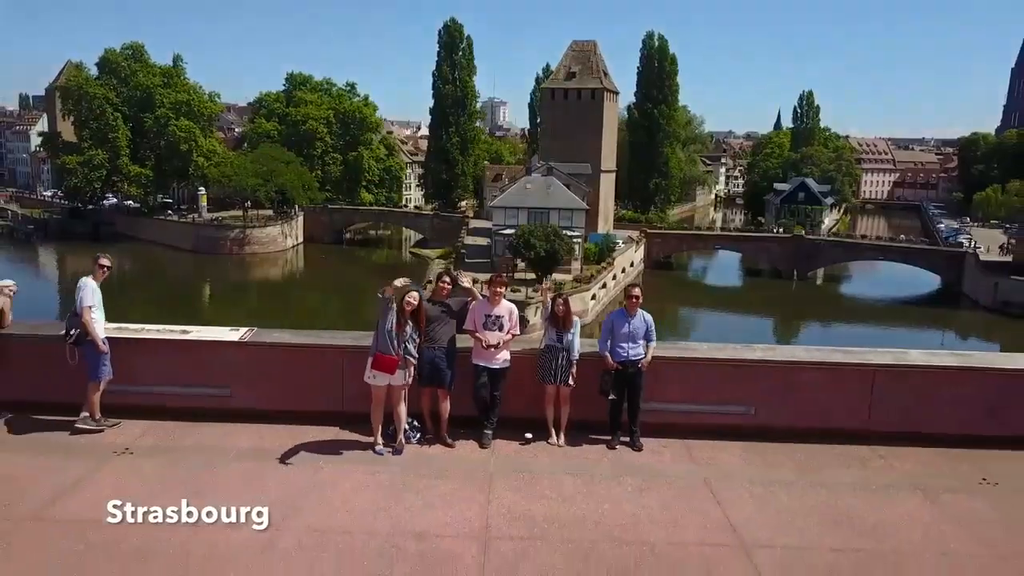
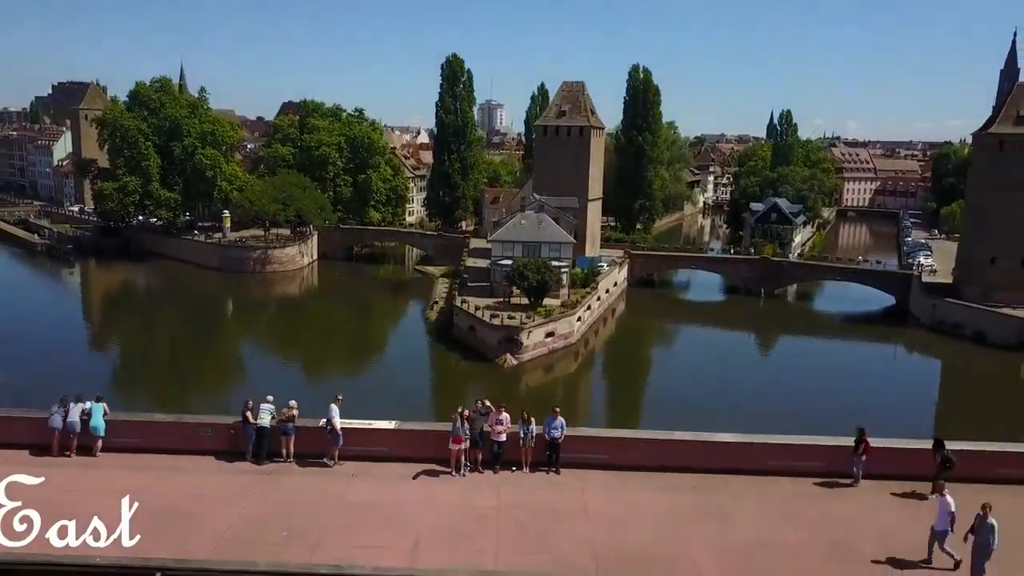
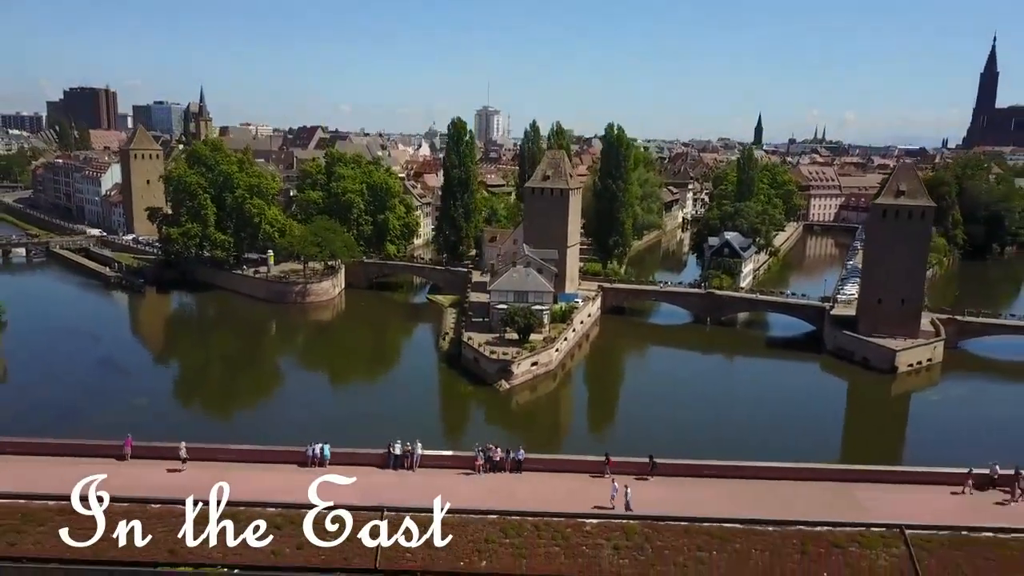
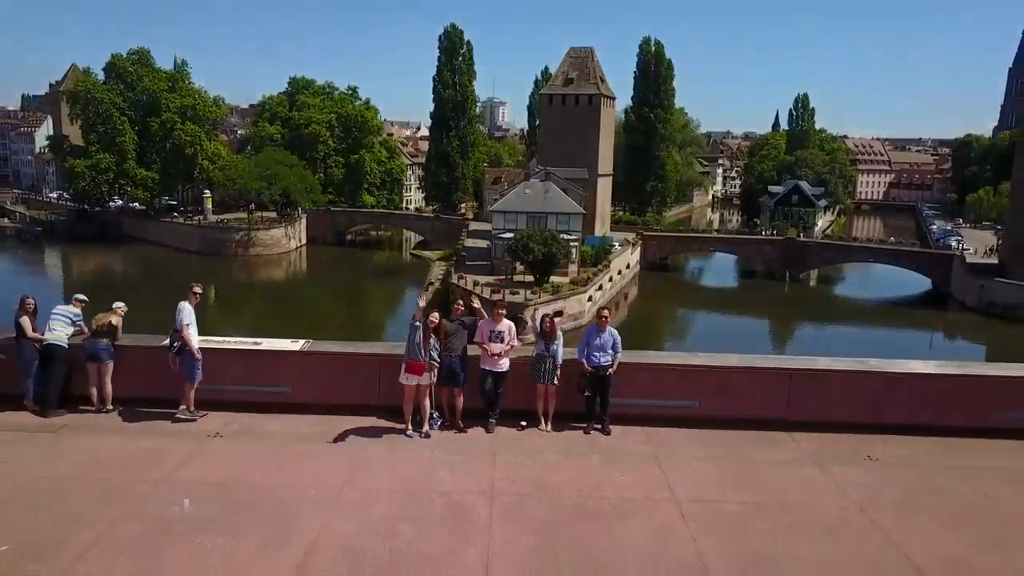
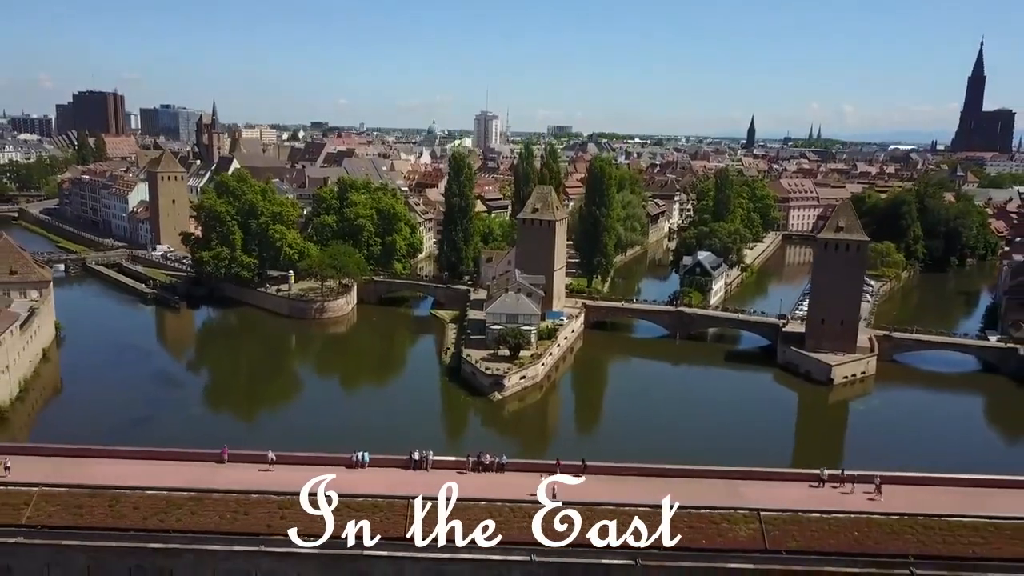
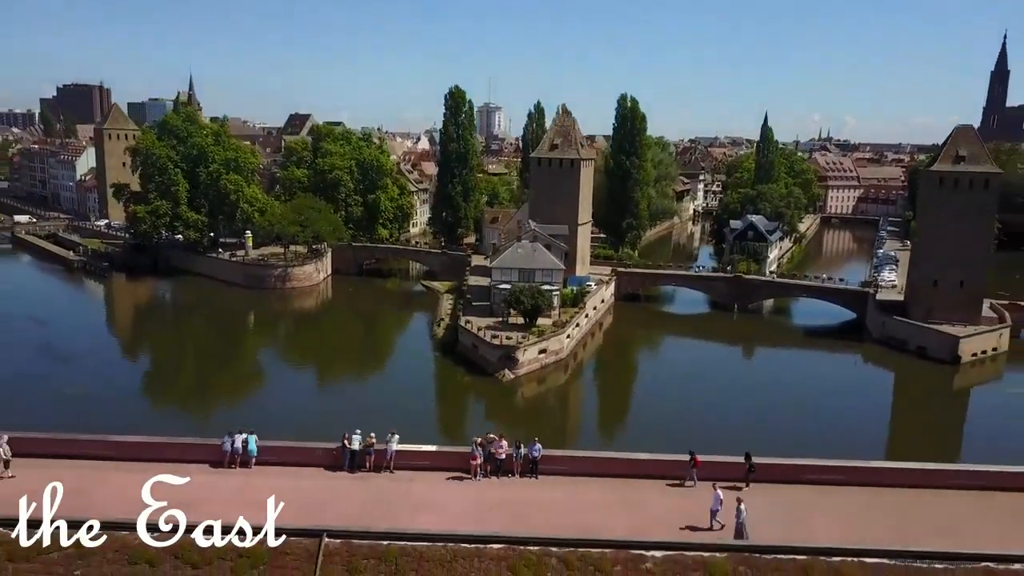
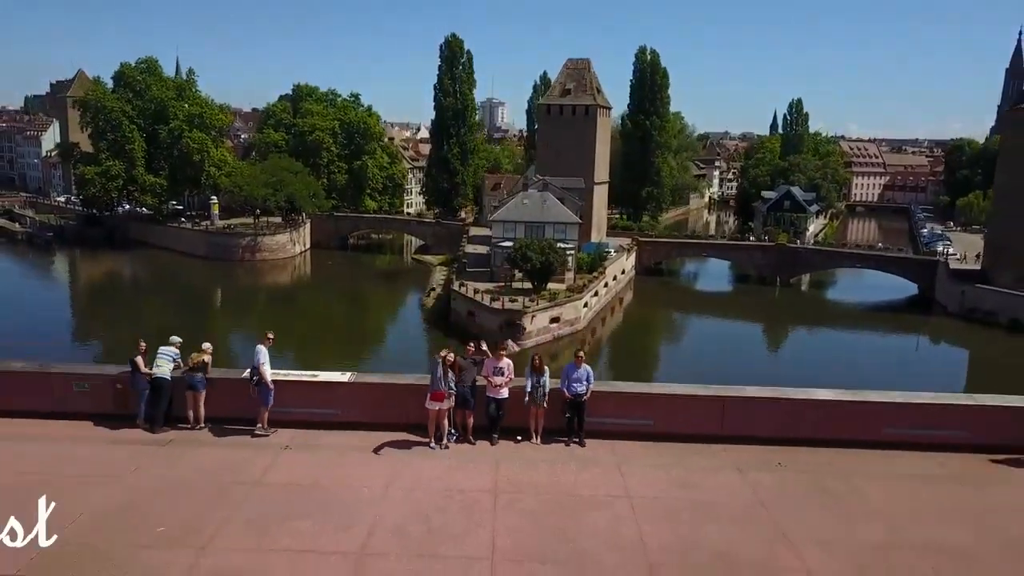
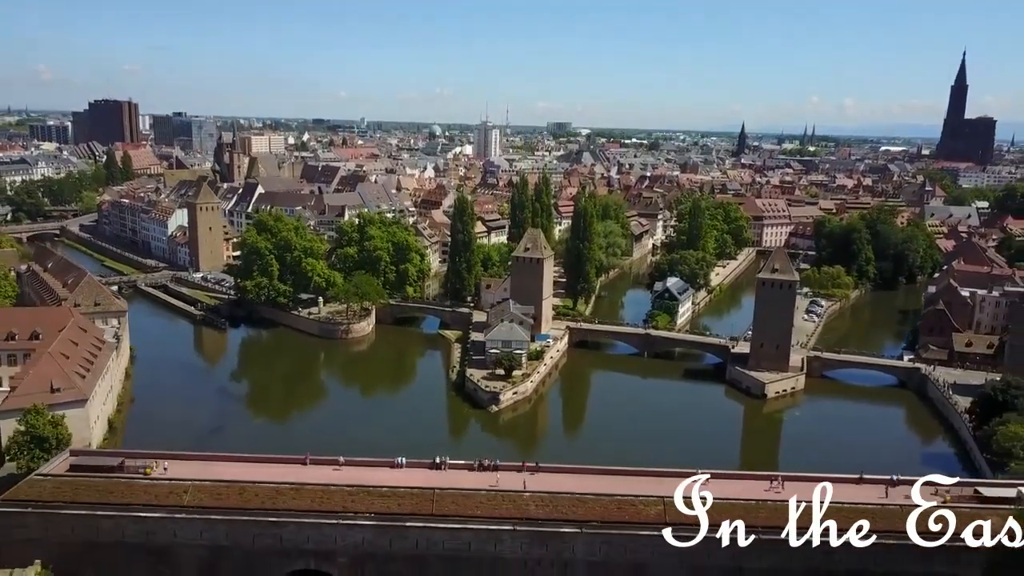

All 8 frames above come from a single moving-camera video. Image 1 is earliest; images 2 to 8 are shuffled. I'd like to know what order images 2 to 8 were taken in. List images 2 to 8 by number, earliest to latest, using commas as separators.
4, 7, 2, 6, 3, 5, 8
